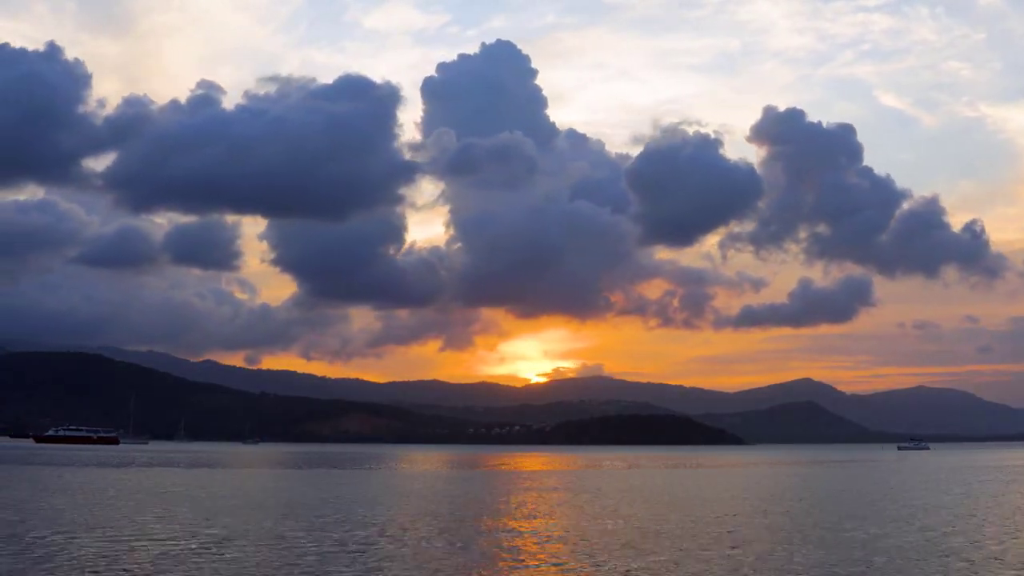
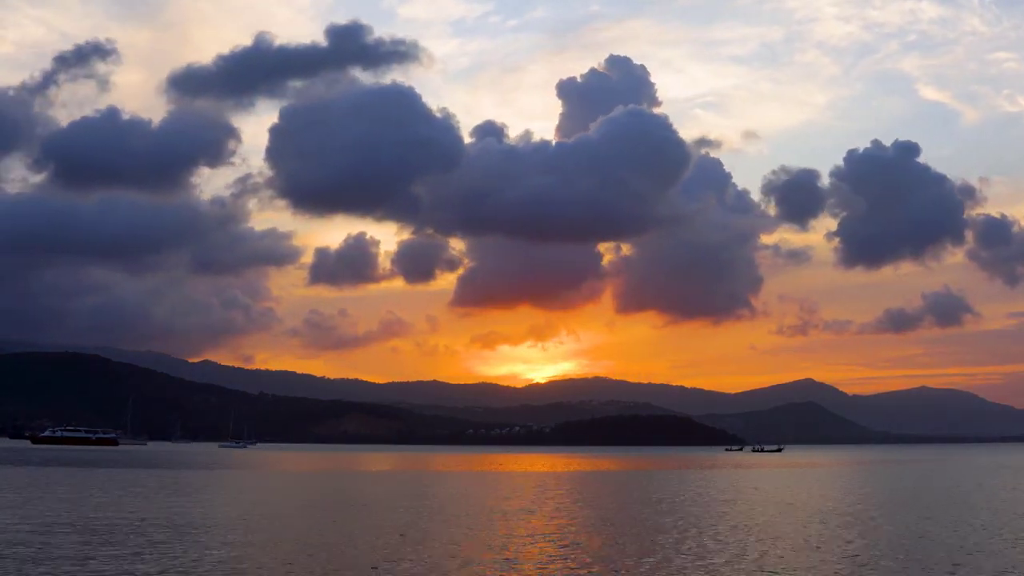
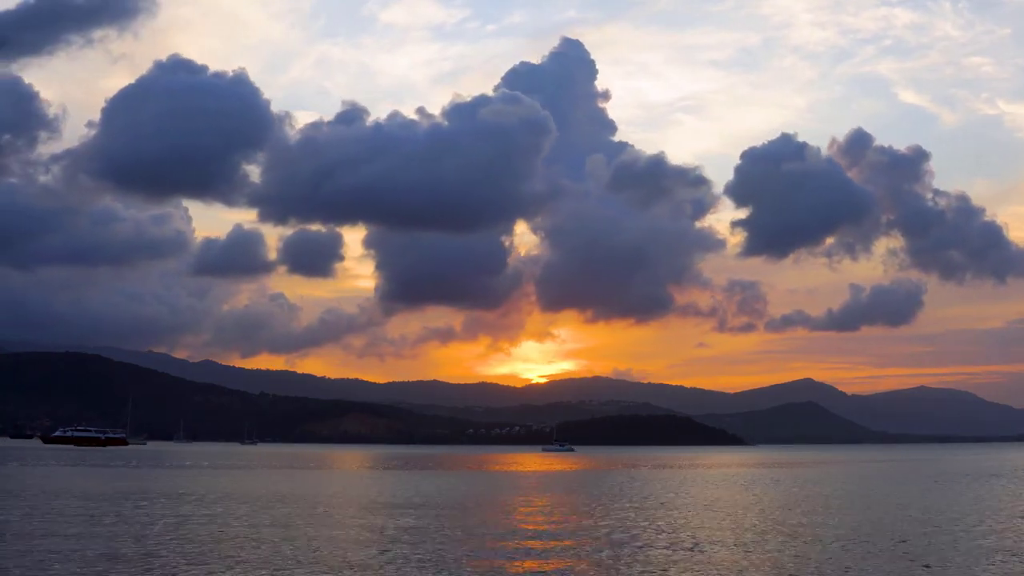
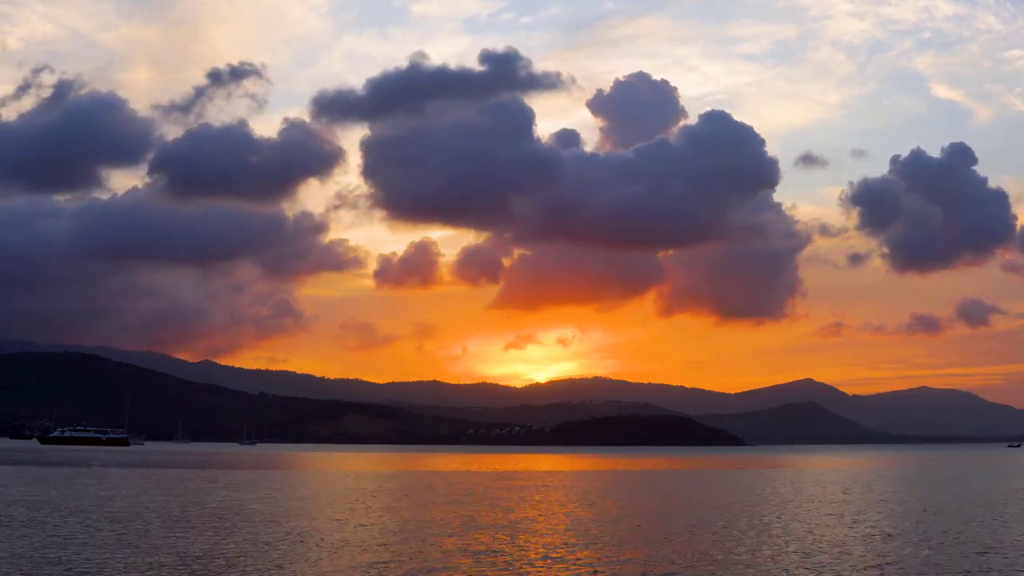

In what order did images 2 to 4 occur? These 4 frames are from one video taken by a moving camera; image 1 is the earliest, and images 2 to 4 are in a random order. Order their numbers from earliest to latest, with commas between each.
3, 2, 4
